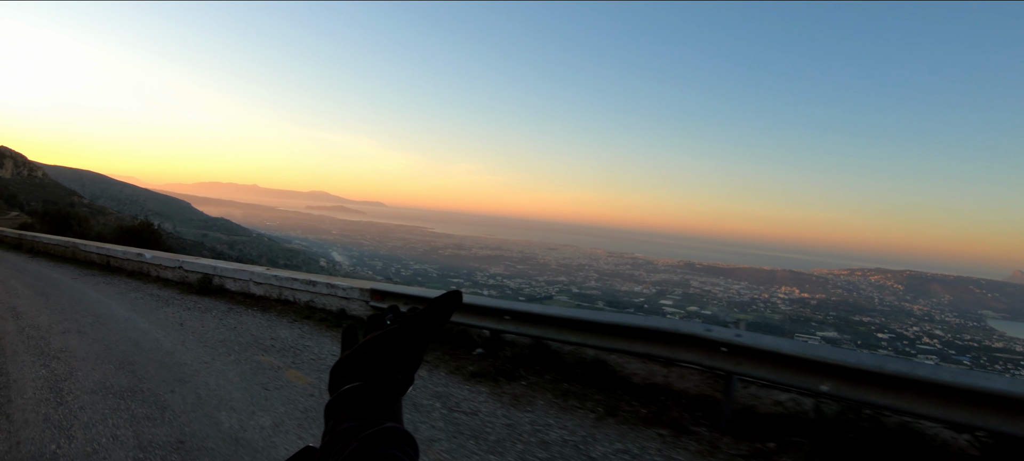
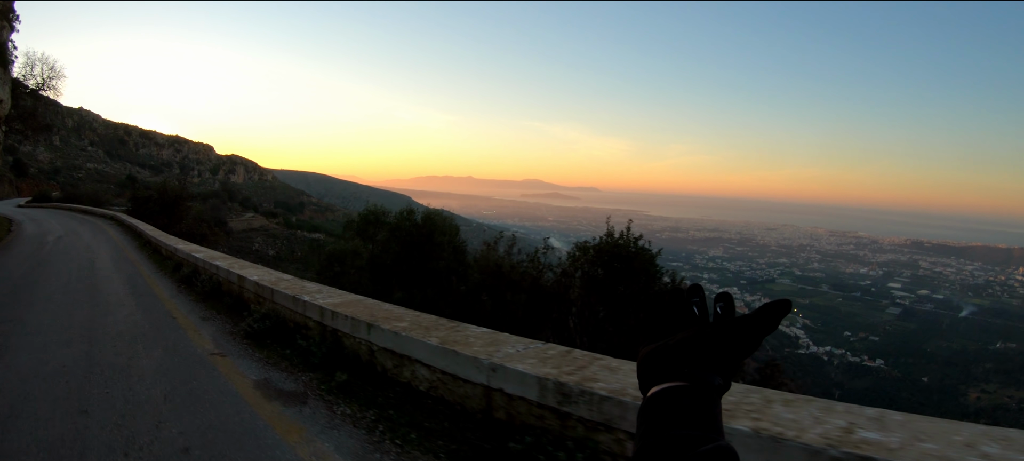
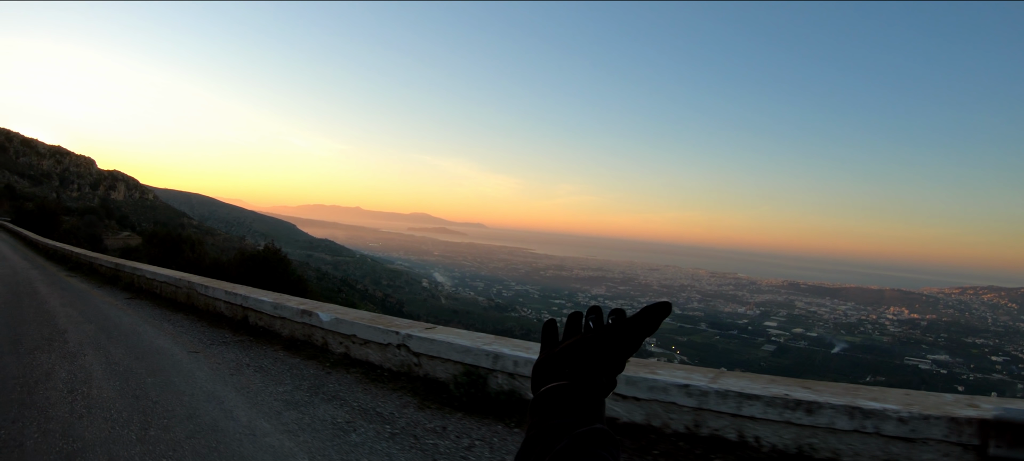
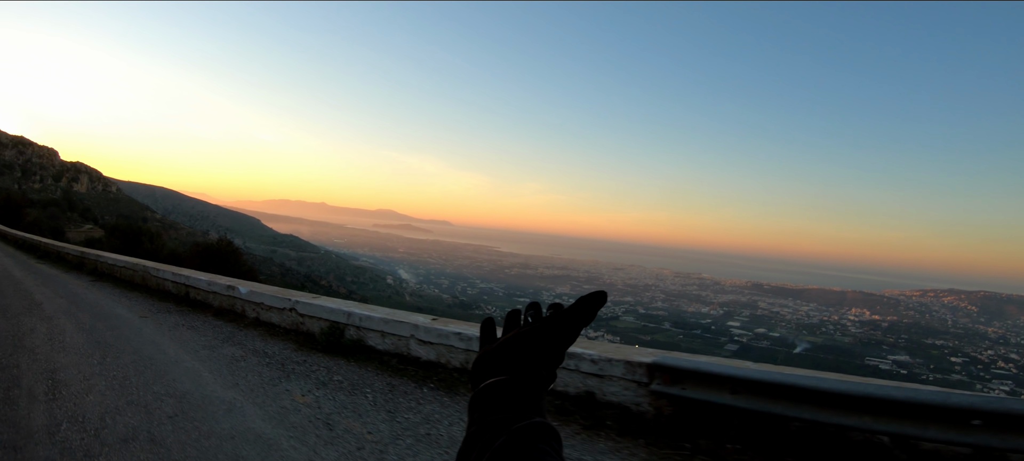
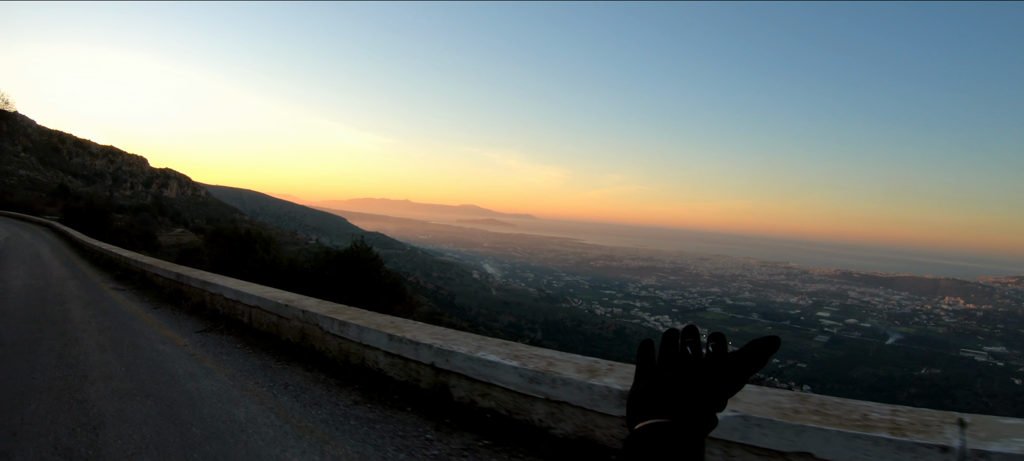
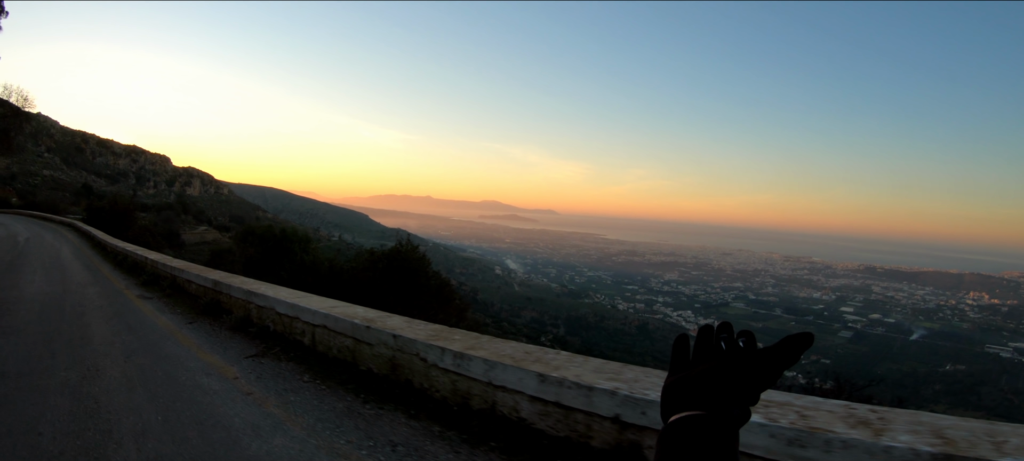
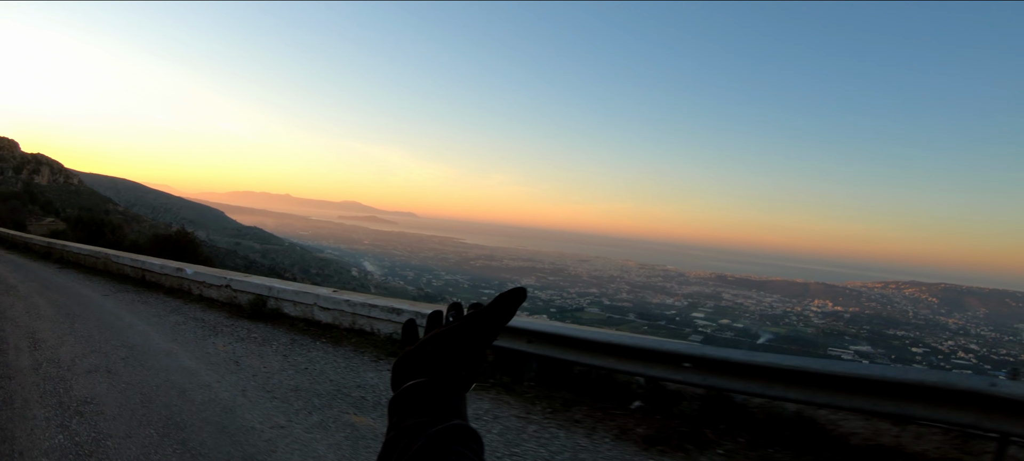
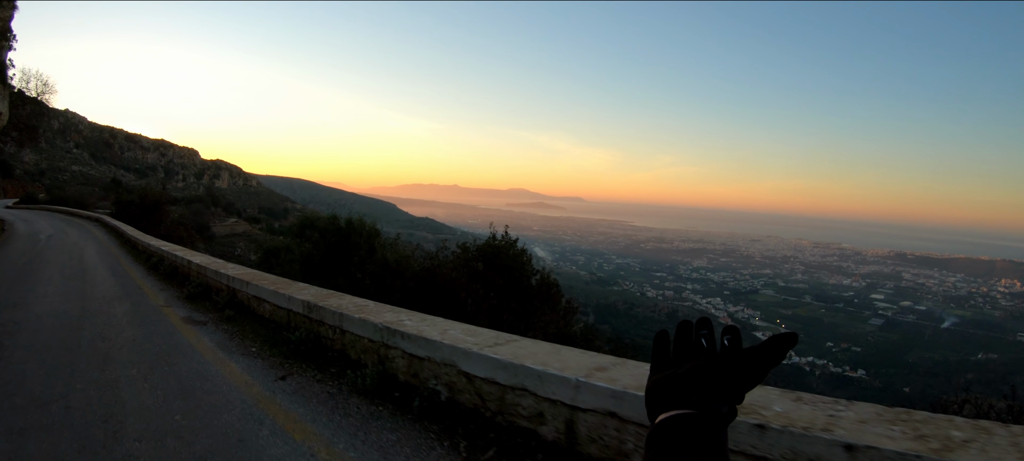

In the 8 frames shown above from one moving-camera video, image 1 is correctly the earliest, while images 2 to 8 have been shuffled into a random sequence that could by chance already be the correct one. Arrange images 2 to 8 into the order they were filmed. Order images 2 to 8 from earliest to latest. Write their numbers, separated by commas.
7, 4, 3, 5, 6, 8, 2
